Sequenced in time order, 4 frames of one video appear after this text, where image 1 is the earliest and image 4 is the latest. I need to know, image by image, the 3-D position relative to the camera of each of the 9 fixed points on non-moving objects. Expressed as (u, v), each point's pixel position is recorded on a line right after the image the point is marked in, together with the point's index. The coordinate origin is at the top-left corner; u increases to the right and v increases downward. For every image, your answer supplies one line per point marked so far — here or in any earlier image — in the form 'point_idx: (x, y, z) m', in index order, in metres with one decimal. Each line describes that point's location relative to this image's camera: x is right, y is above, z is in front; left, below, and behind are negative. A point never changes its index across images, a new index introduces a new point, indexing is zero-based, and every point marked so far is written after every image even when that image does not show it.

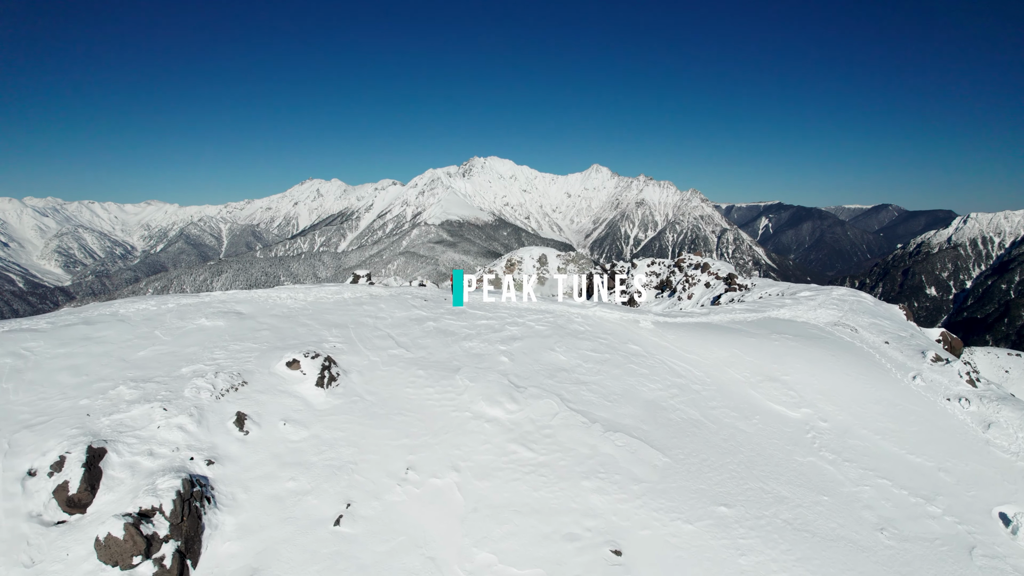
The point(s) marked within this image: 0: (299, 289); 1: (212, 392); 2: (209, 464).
0: (-9.5, 0.0, +19.9) m
1: (-9.1, -3.1, +13.5) m
2: (-8.0, -4.6, +11.8) m
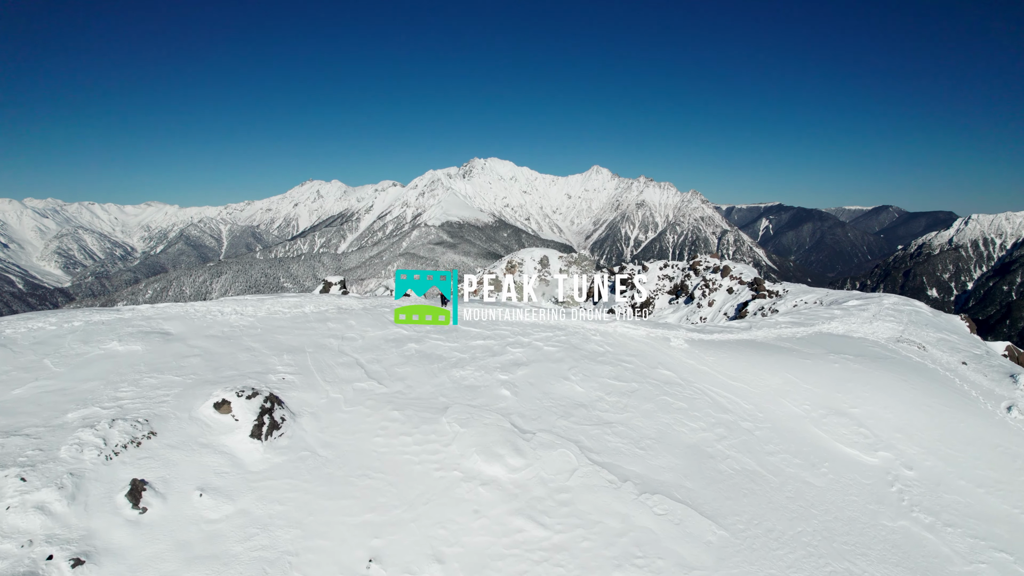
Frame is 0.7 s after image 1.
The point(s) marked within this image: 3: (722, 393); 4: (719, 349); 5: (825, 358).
0: (-9.4, -0.5, +16.2) m
1: (-9.0, -3.5, +9.8) m
2: (-7.9, -5.0, +8.0) m
3: (+7.4, -3.7, +15.8) m
4: (+8.5, -2.5, +18.3) m
5: (+12.8, -2.9, +18.2) m
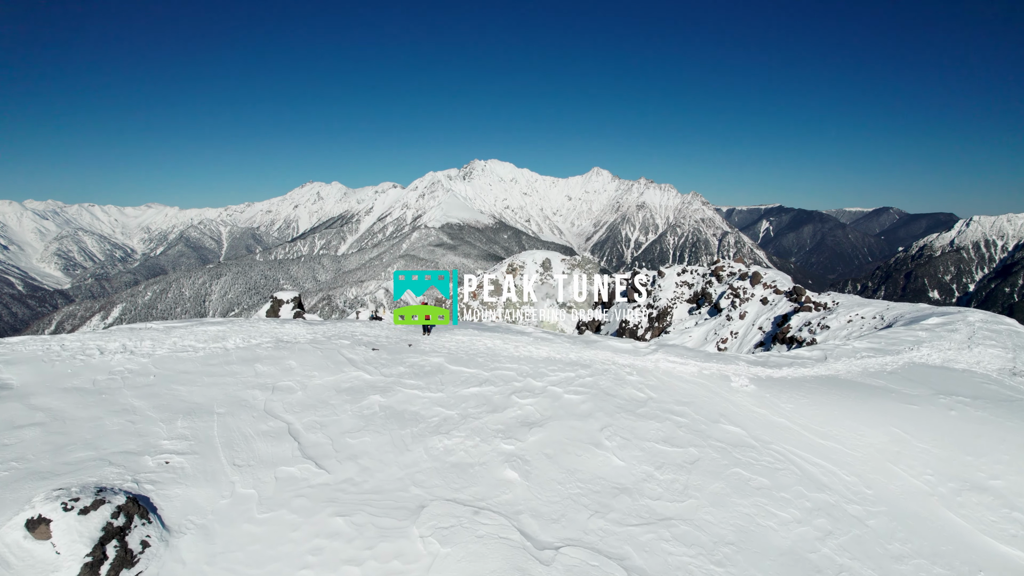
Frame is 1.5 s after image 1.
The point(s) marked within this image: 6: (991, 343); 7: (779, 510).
0: (-9.3, -1.1, +11.7) m
1: (-8.9, -4.1, +5.3) m
2: (-7.7, -5.6, +3.5) m
3: (+7.6, -4.4, +11.3) m
4: (+8.7, -3.2, +13.8) m
5: (+13.0, -3.5, +13.7) m
6: (+19.0, -2.2, +17.7) m
7: (+5.8, -4.8, +10.0) m
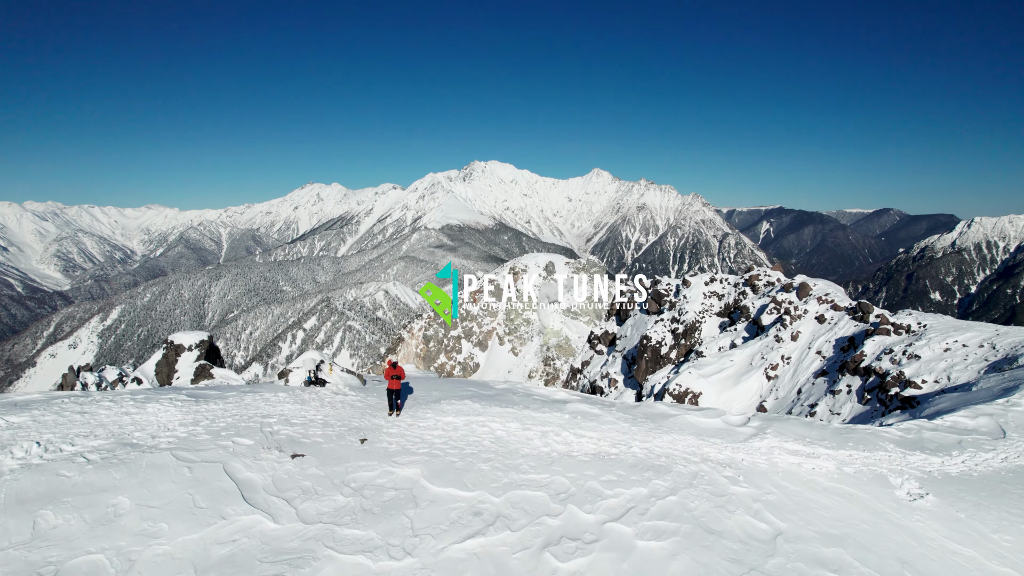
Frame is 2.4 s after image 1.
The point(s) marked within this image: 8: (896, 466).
0: (-8.8, -1.9, +6.6) m
1: (-8.4, -5.0, +0.1) m
2: (-7.3, -6.4, -1.6) m
3: (+8.1, -5.2, +6.2) m
4: (+9.2, -4.0, +8.7) m
5: (+13.4, -4.3, +8.6) m
6: (+19.4, -3.0, +12.5) m
7: (+6.2, -5.6, +4.8) m
8: (+7.8, -3.5, +9.5) m
